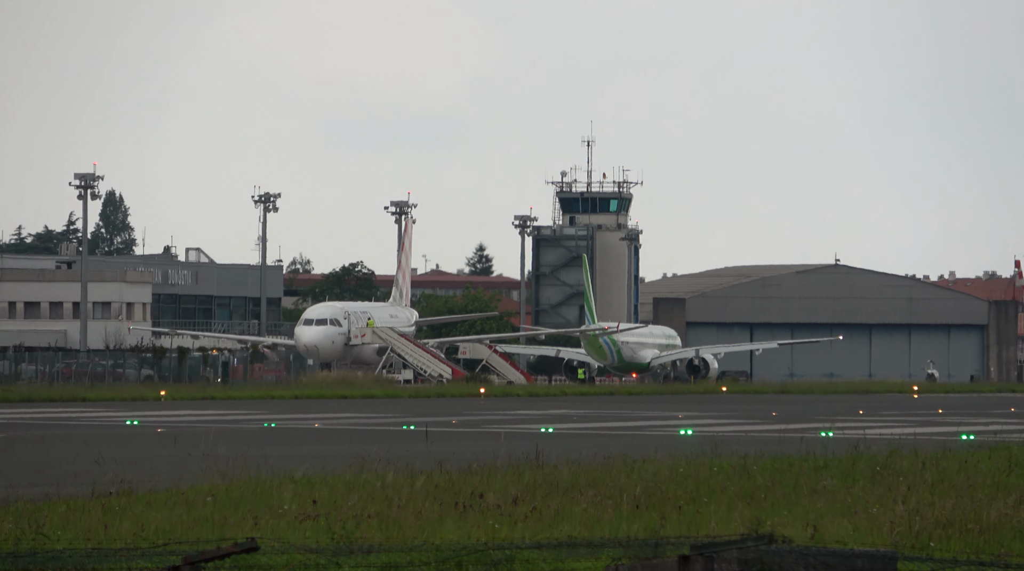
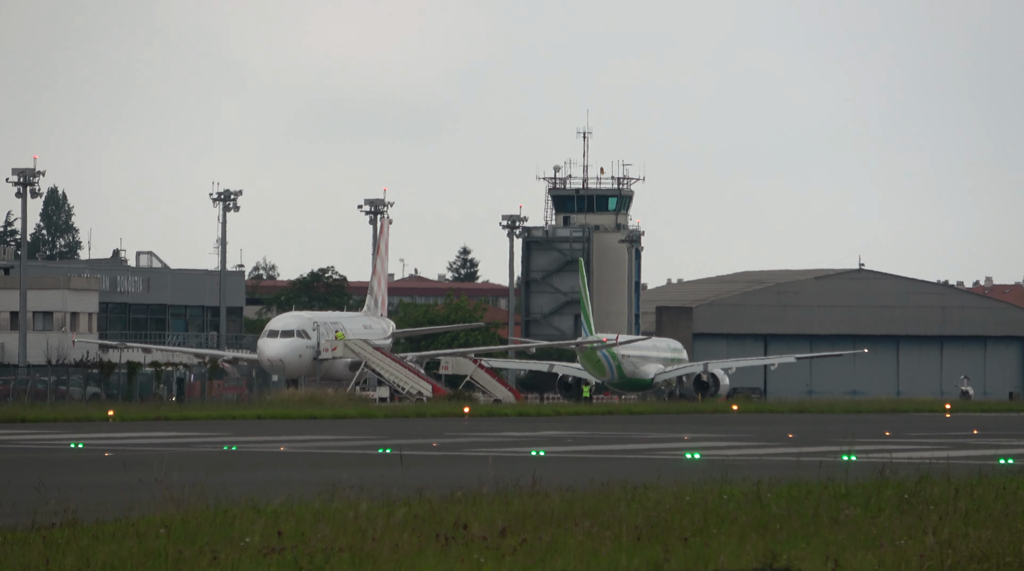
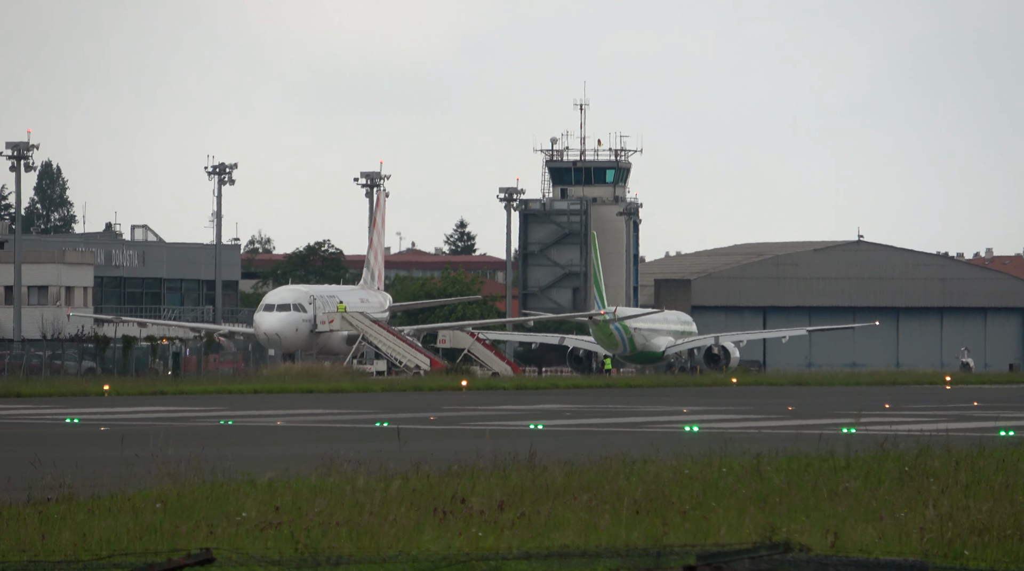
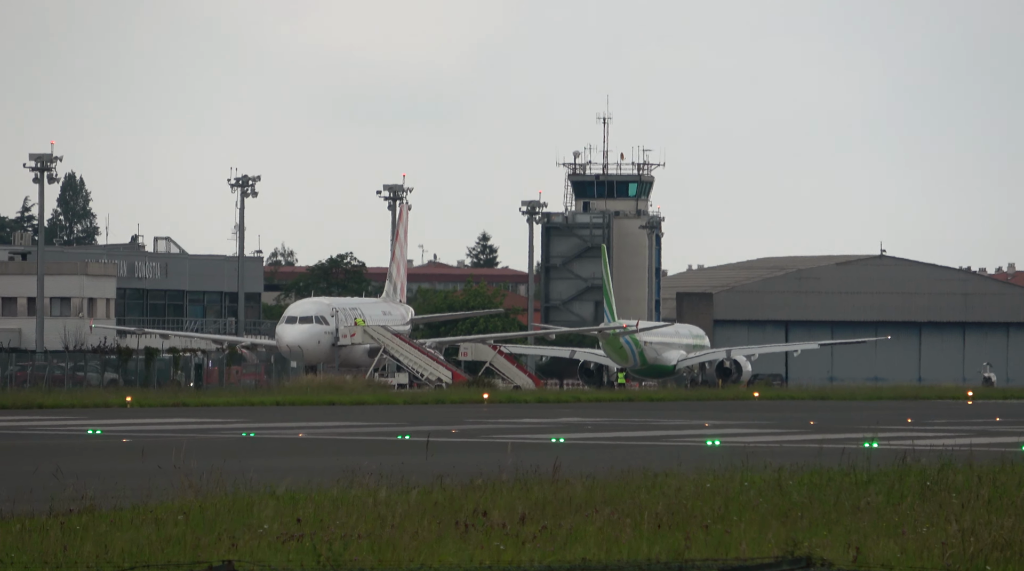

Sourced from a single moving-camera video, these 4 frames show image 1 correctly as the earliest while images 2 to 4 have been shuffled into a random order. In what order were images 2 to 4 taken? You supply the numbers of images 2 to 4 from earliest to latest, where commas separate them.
2, 4, 3
